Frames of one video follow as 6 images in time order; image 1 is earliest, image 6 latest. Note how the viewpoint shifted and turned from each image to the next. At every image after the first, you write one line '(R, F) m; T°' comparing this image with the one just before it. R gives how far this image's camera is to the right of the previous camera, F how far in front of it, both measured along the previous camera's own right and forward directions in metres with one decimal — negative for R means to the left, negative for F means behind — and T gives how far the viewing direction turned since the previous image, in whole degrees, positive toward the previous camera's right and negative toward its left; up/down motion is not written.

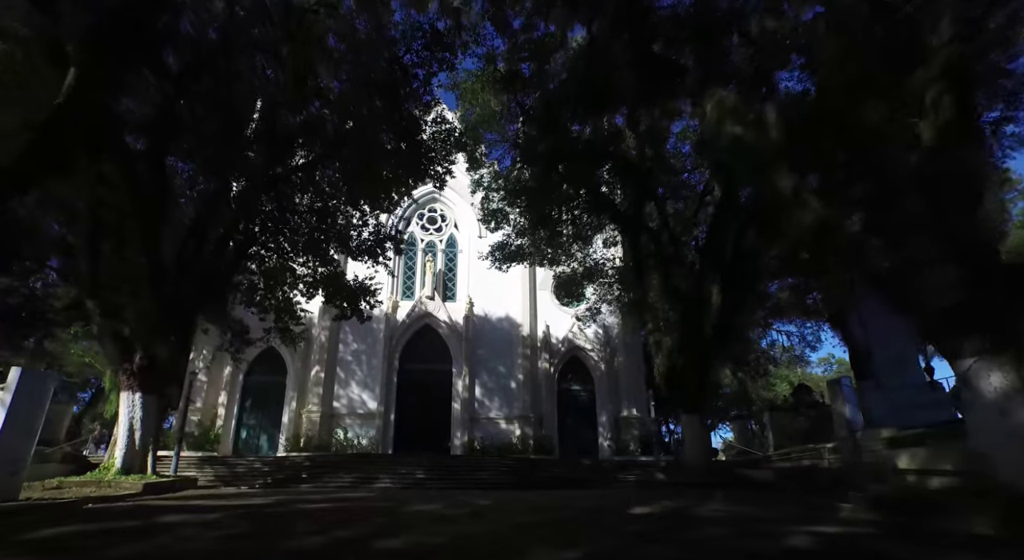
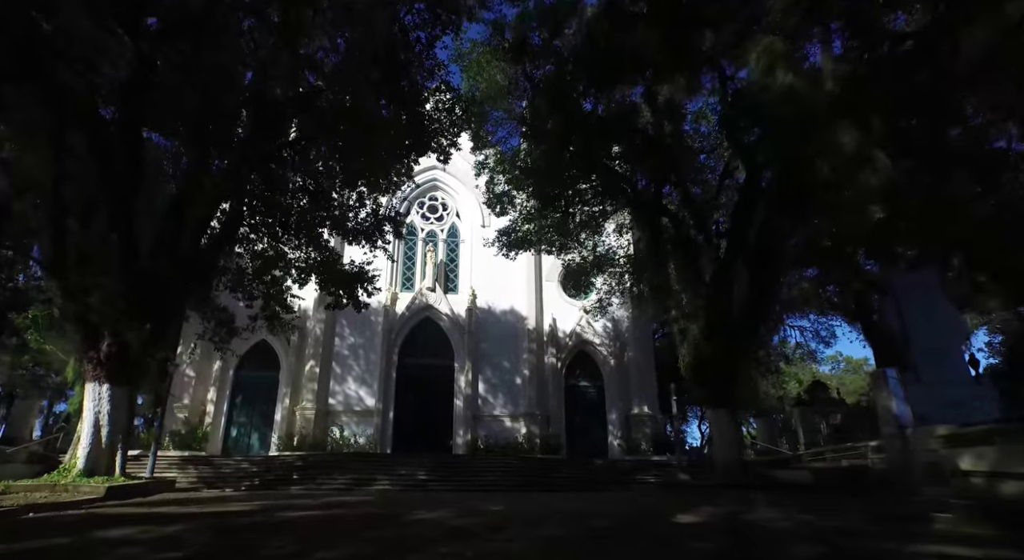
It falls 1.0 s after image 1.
(-0.2, +0.8) m; 0°
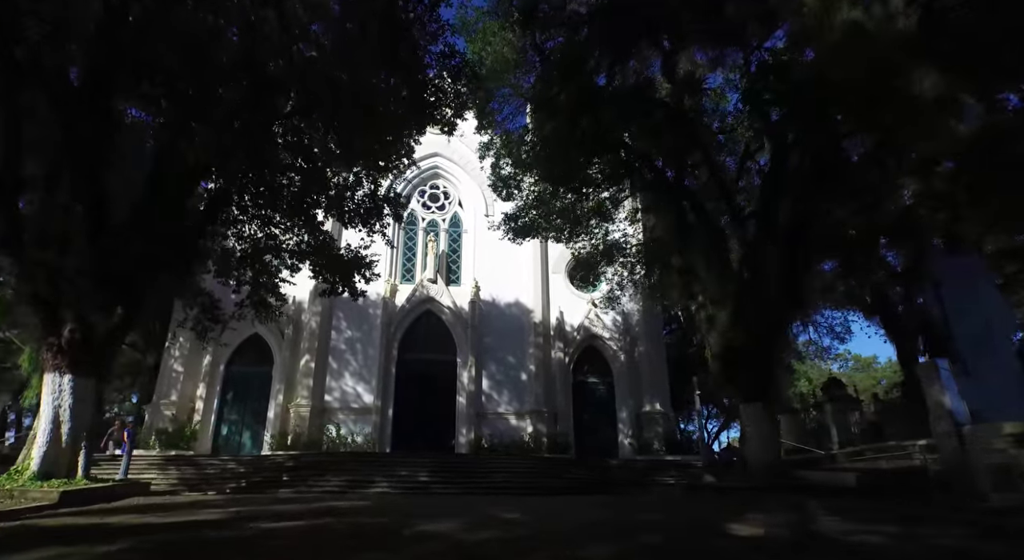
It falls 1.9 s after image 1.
(-0.1, +0.7) m; 0°
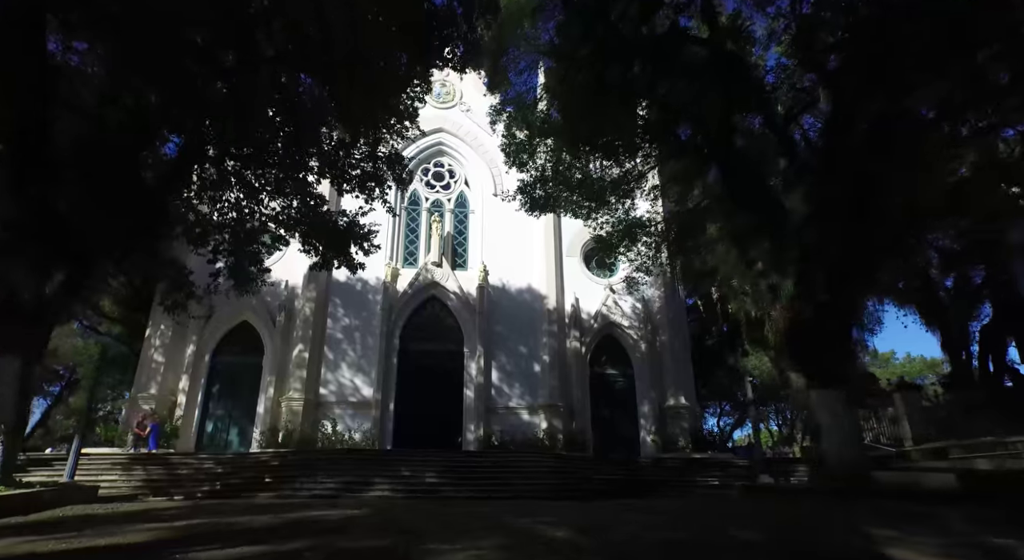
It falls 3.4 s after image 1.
(-0.2, +1.1) m; 0°
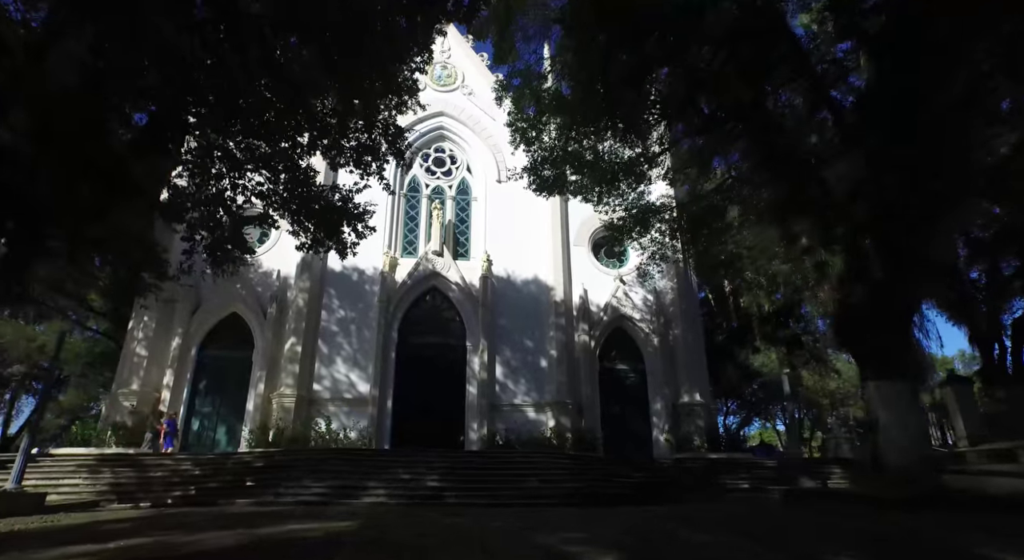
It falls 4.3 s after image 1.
(-0.1, +0.7) m; 0°
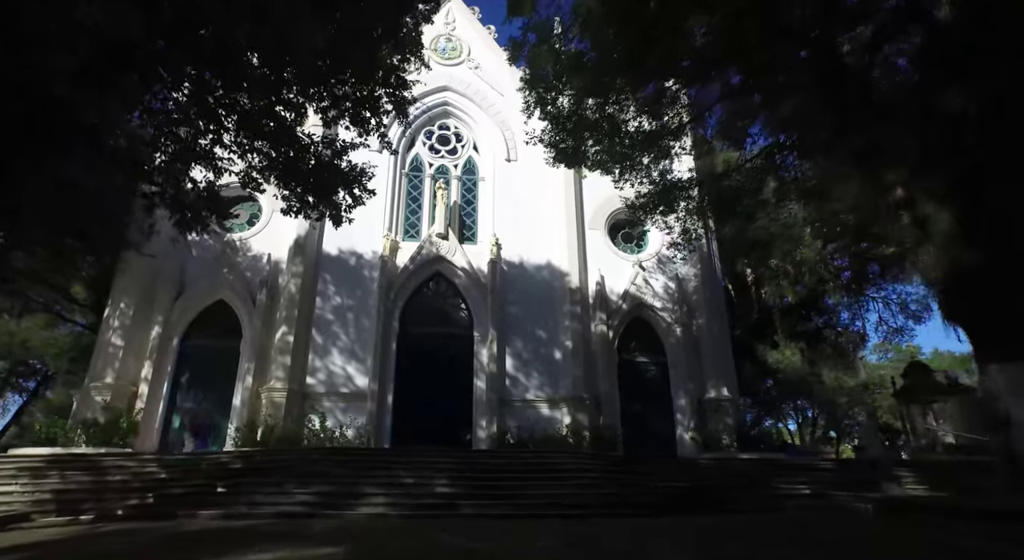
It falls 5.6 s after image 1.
(-0.2, +1.0) m; 0°
